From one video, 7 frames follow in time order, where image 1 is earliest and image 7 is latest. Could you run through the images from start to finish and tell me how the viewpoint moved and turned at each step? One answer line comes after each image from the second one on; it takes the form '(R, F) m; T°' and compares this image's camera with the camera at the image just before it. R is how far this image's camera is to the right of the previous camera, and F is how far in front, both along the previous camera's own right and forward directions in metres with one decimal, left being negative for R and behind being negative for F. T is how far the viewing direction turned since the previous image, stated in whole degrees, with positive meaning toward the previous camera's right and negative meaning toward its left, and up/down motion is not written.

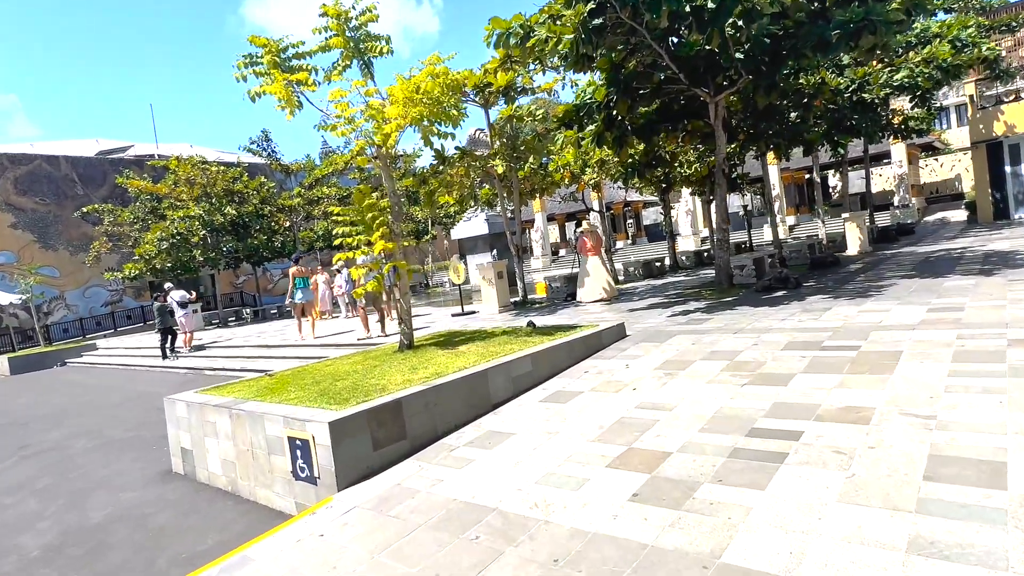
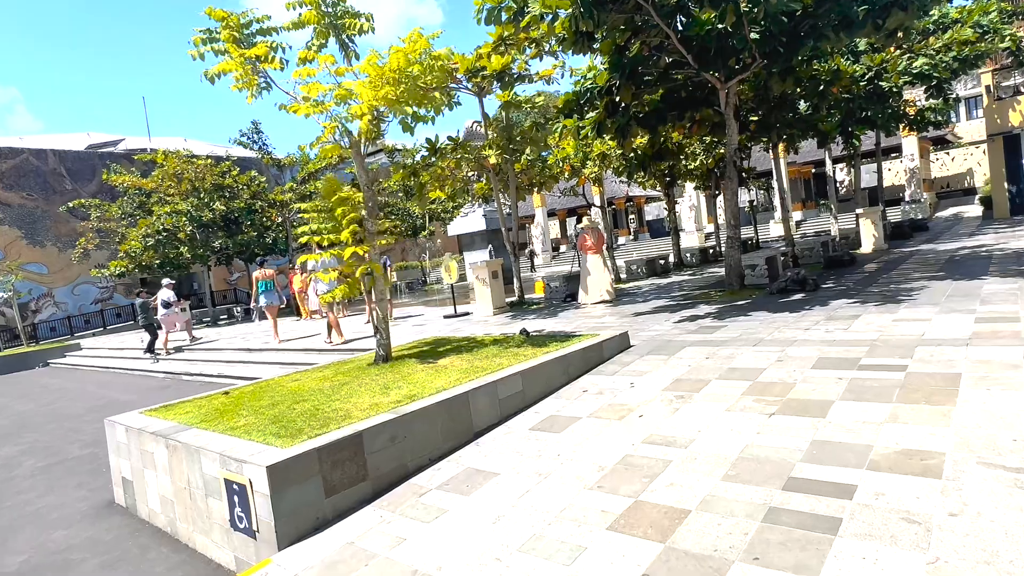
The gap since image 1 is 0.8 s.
(+0.1, +0.8) m; 0°
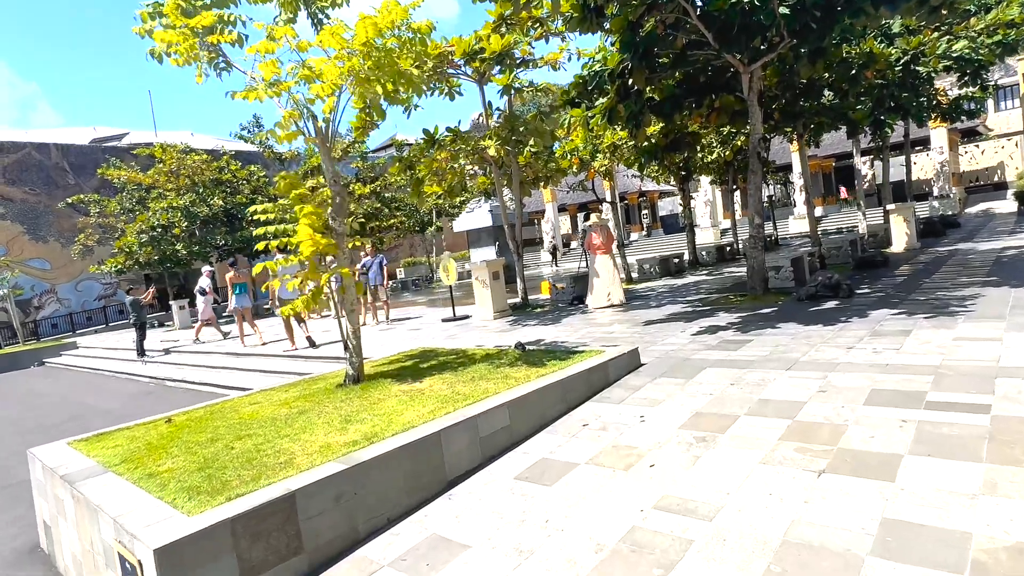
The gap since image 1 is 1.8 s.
(+0.2, +0.9) m; -1°
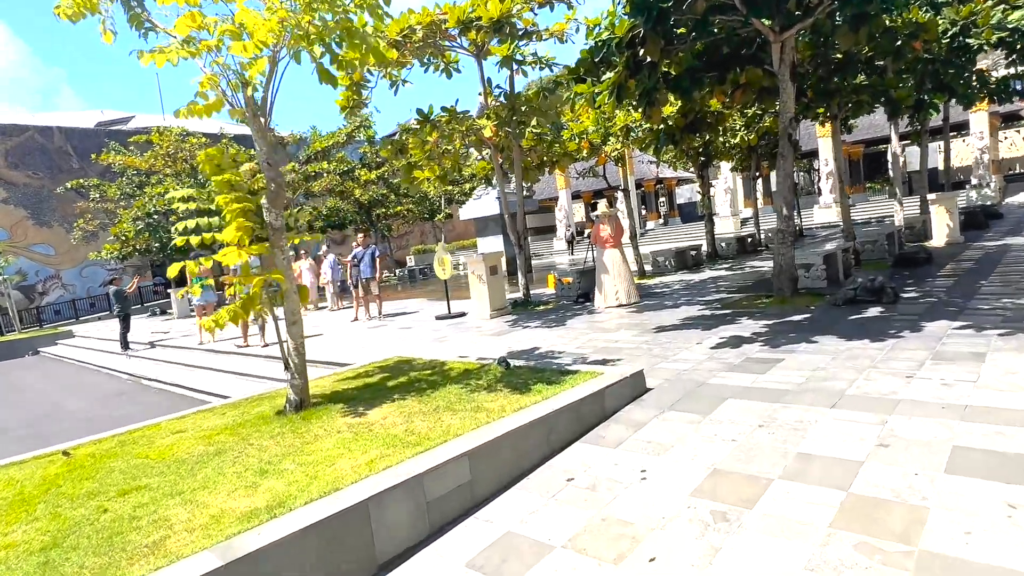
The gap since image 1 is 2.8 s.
(+0.3, +1.0) m; -2°
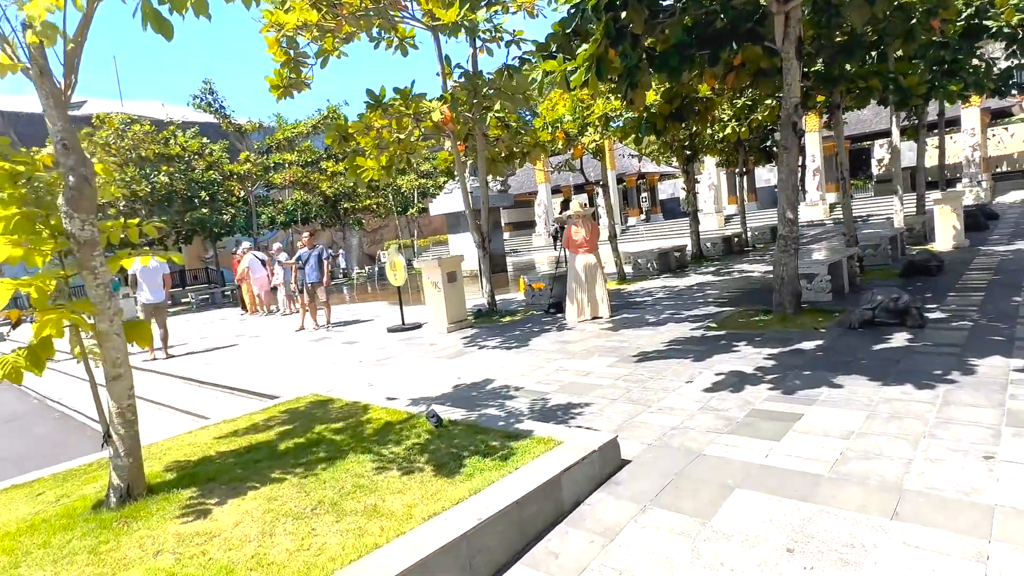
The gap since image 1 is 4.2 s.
(+0.3, +1.3) m; +2°
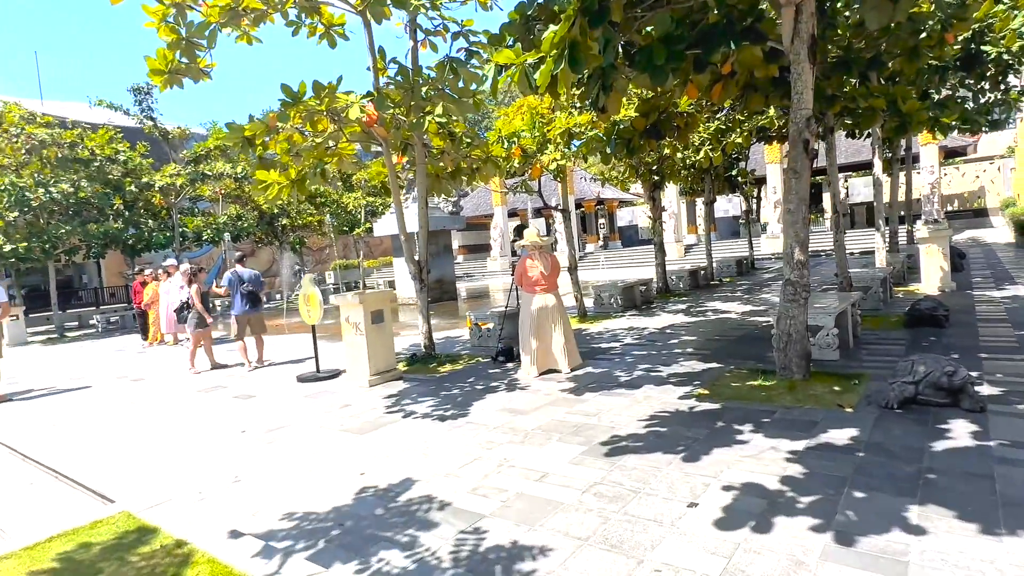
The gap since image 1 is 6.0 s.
(+0.2, +1.7) m; +4°
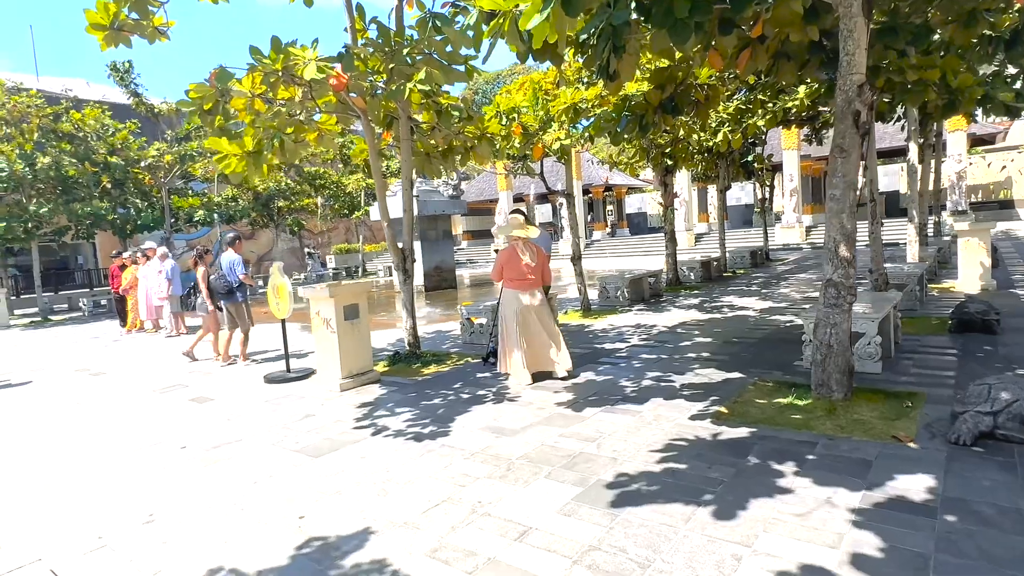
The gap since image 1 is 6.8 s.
(+0.2, +0.9) m; -1°
